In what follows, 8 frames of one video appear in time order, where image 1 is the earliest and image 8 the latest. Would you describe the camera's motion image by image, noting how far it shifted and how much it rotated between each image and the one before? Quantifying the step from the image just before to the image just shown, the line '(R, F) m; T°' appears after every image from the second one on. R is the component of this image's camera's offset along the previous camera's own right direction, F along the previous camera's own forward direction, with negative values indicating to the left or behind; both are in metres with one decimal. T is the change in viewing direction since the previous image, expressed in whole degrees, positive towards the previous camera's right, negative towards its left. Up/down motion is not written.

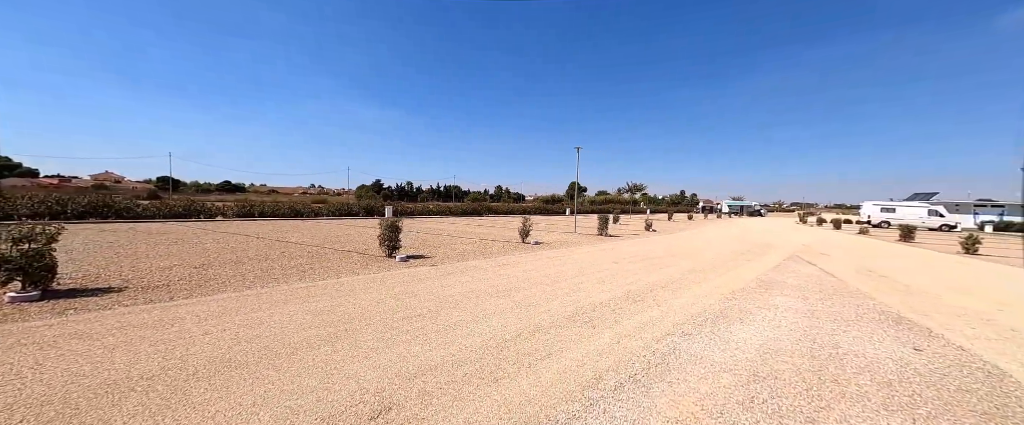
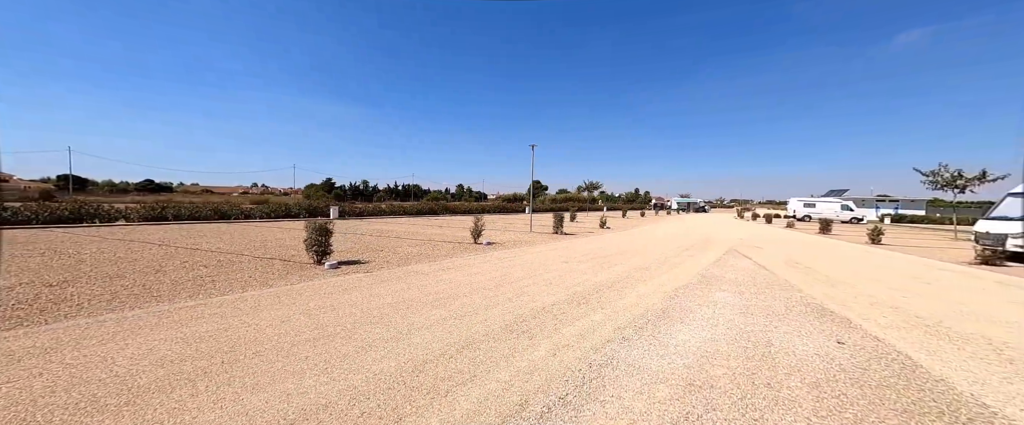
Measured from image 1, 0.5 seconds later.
(+0.3, +0.3) m; +7°
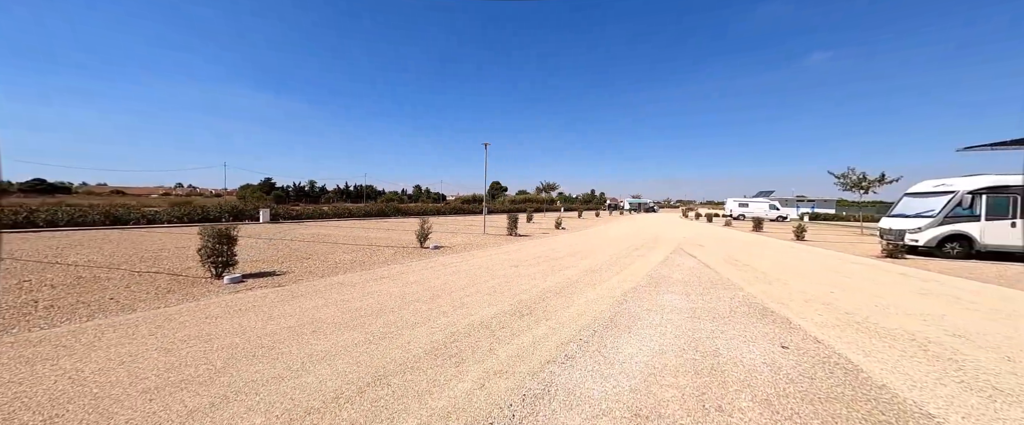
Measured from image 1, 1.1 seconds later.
(+0.3, +0.5) m; +7°
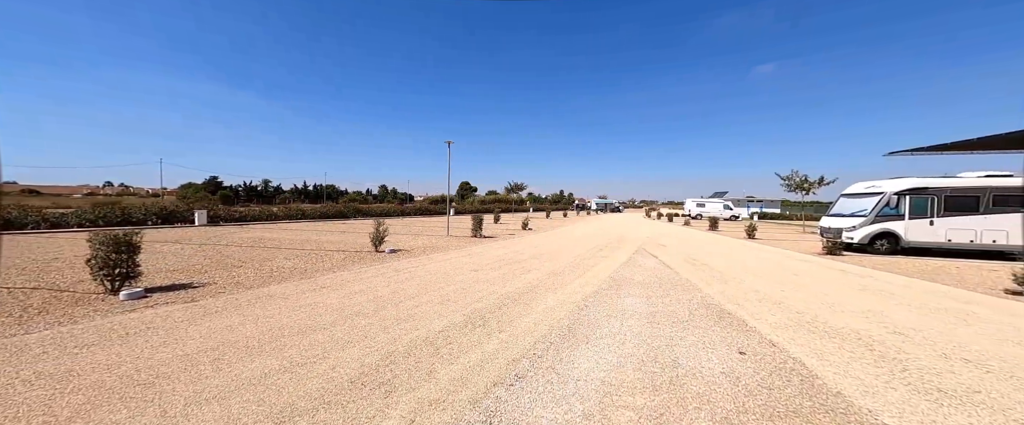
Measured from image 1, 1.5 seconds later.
(+0.2, +0.3) m; +5°
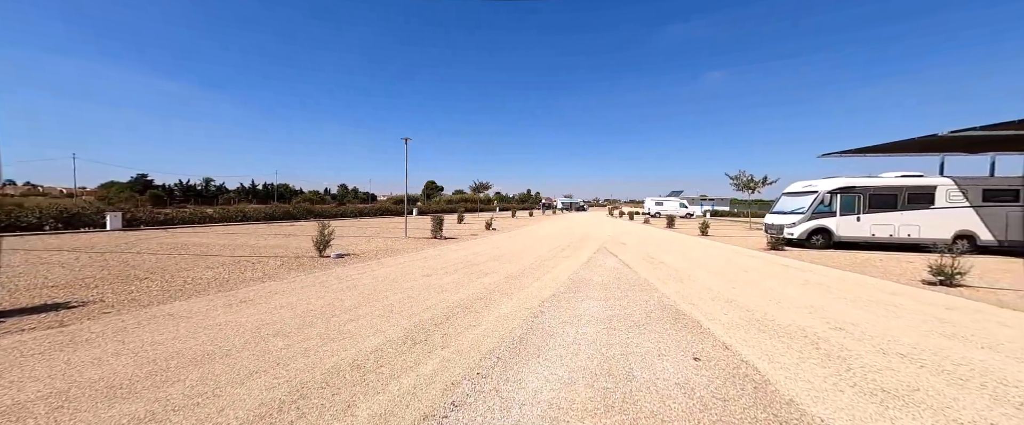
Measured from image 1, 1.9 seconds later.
(+0.2, +0.4) m; +6°
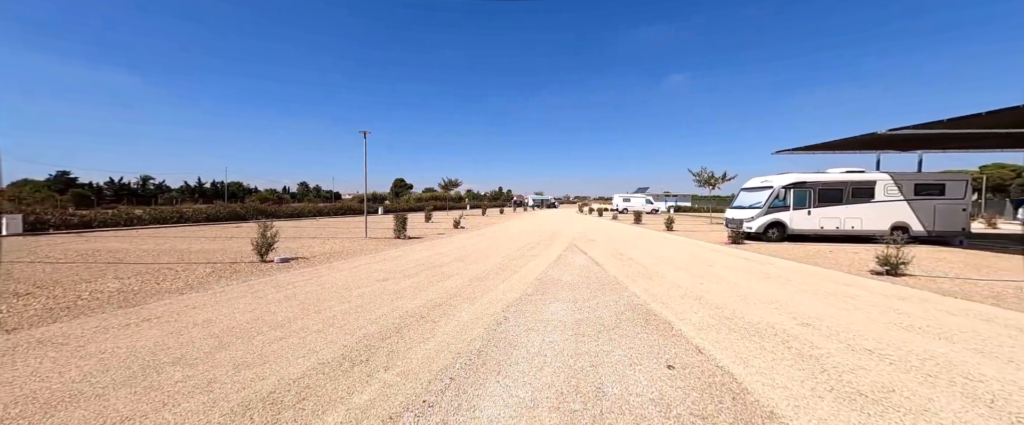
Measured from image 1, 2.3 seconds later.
(+0.1, +0.4) m; +5°
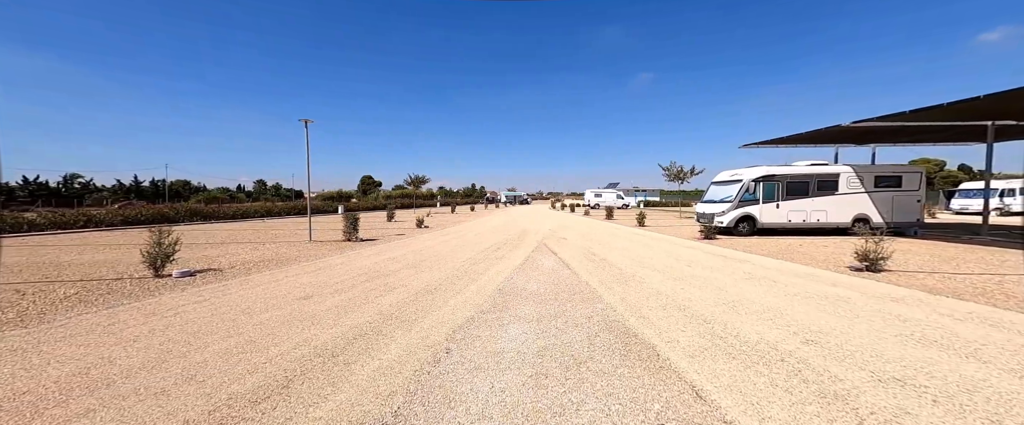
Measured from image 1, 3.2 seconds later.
(+0.3, +1.1) m; +5°
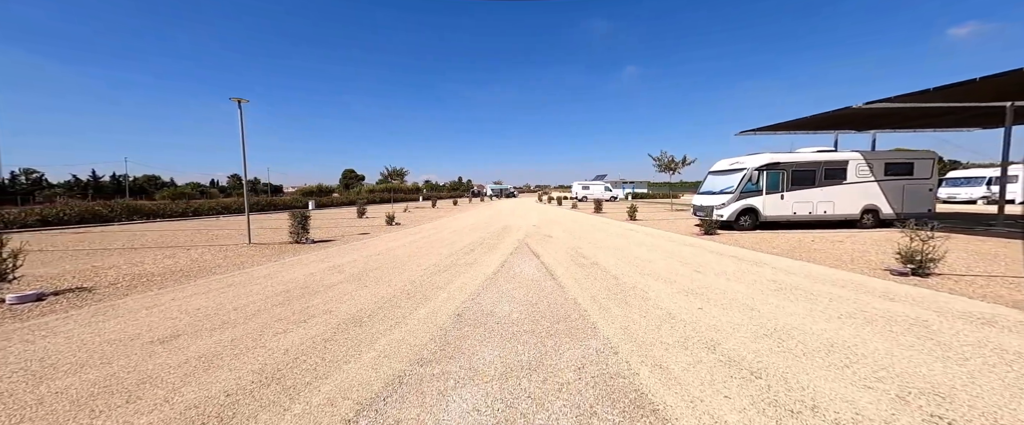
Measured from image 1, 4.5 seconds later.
(+0.3, +1.6) m; +2°
